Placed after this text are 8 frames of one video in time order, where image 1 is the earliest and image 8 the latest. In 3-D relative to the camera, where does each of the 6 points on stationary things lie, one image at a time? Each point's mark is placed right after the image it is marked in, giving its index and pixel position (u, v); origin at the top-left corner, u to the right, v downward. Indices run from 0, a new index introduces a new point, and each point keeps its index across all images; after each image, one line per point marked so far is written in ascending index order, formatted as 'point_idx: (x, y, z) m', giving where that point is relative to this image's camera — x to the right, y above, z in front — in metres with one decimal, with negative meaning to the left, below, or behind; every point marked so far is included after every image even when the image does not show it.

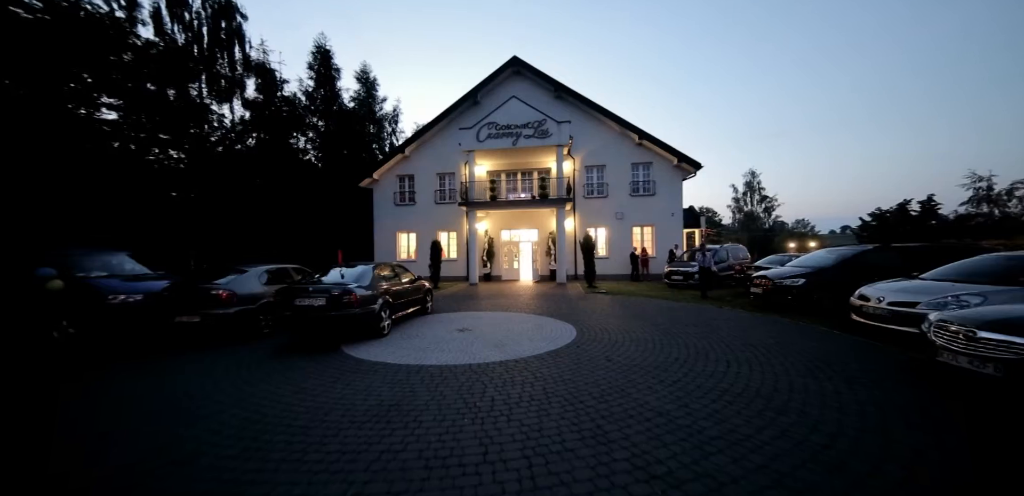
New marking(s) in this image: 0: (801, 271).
0: (+7.2, -0.6, +8.3) m
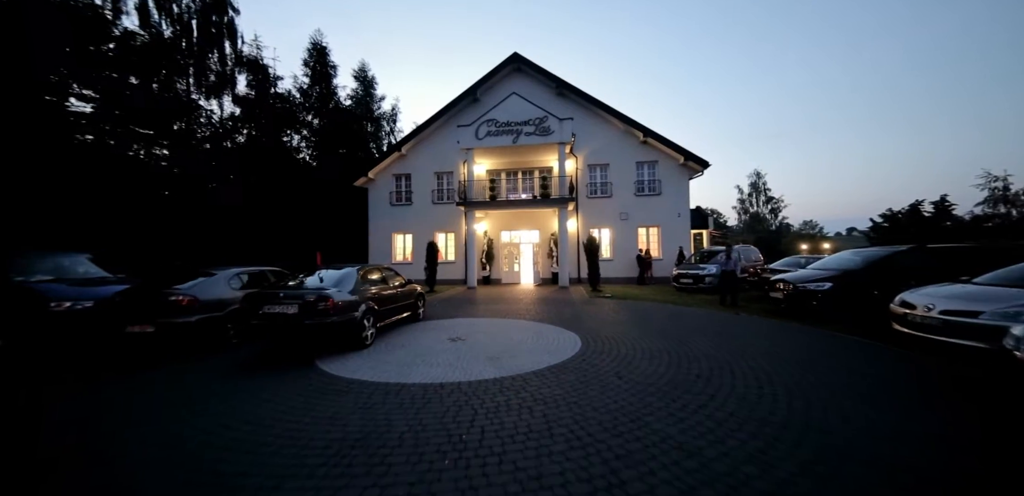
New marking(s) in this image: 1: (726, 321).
0: (+7.2, -0.6, +7.6) m
1: (+5.6, -2.0, +8.8) m
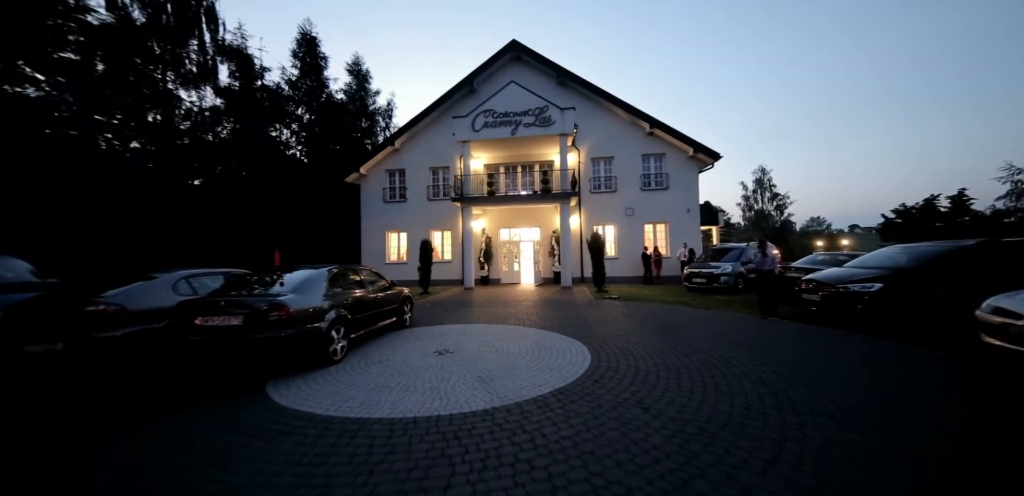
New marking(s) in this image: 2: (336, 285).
0: (+7.1, -0.5, +6.6) m
1: (+5.6, -1.9, +7.8) m
2: (-3.1, -0.6, +5.7) m
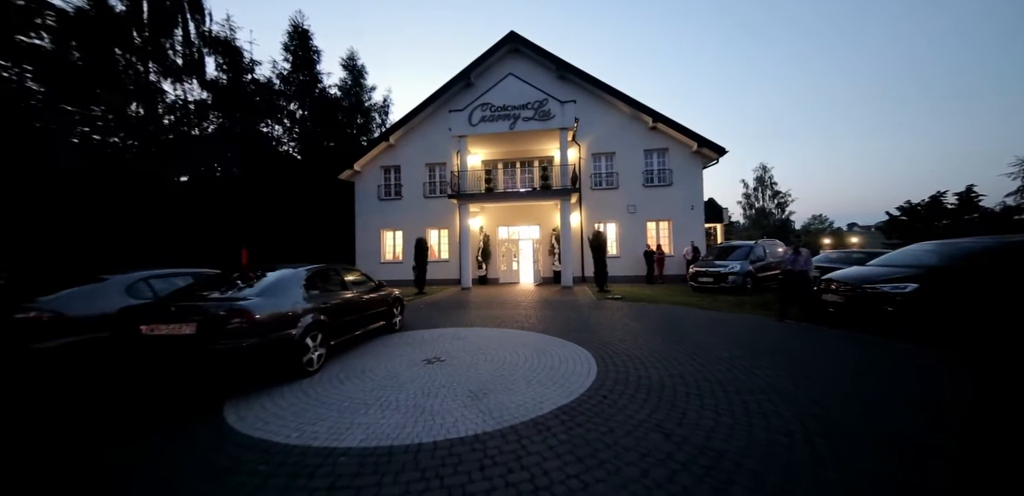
0: (+7.1, -0.4, +6.1) m
1: (+5.5, -1.8, +7.3) m
2: (-3.1, -0.6, +5.2) m
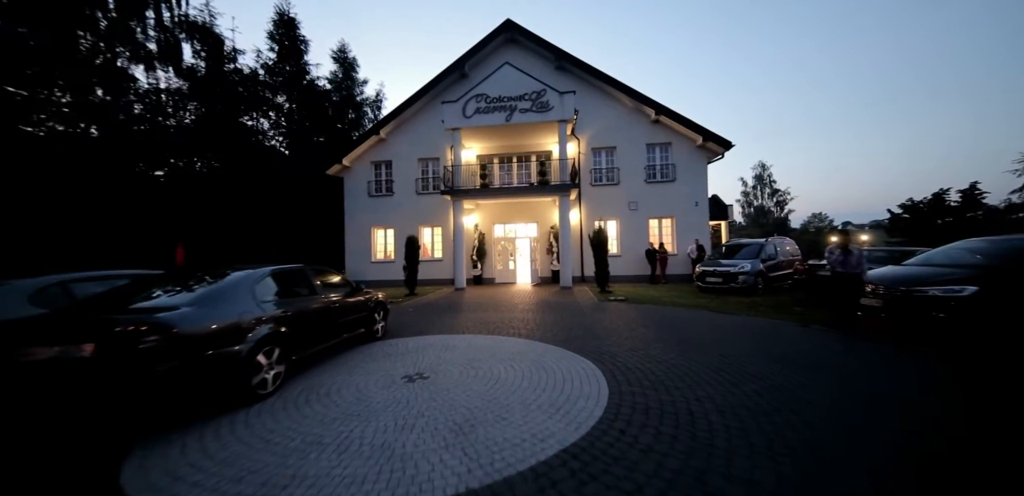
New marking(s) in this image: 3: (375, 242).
0: (+7.0, -0.4, +5.4) m
1: (+5.5, -1.8, +6.5) m
2: (-3.2, -0.6, +4.4) m
3: (-7.5, +0.4, +18.3) m
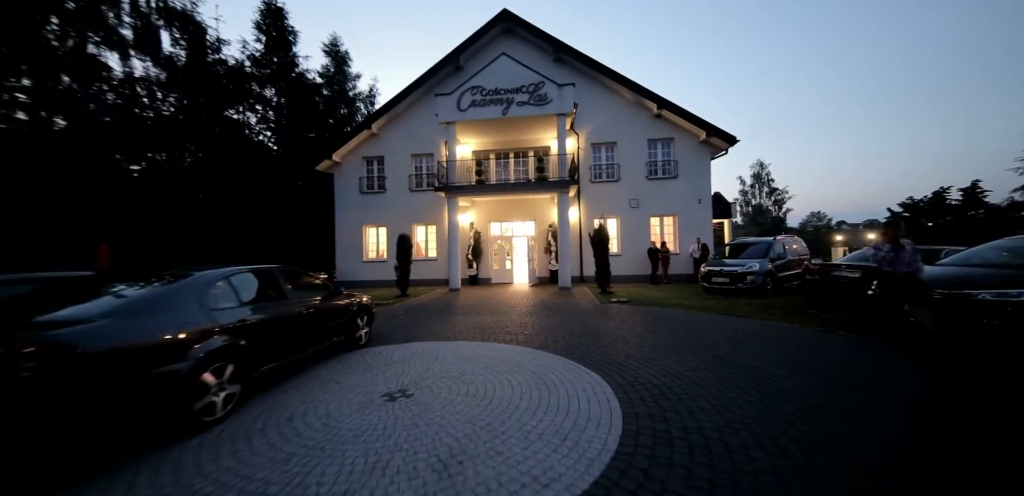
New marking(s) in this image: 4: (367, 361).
0: (+6.9, -0.4, +4.9) m
1: (+5.4, -1.7, +6.0) m
2: (-3.2, -0.6, +3.8) m
3: (-7.7, +0.4, +17.7) m
4: (-2.2, -1.7, +5.2) m
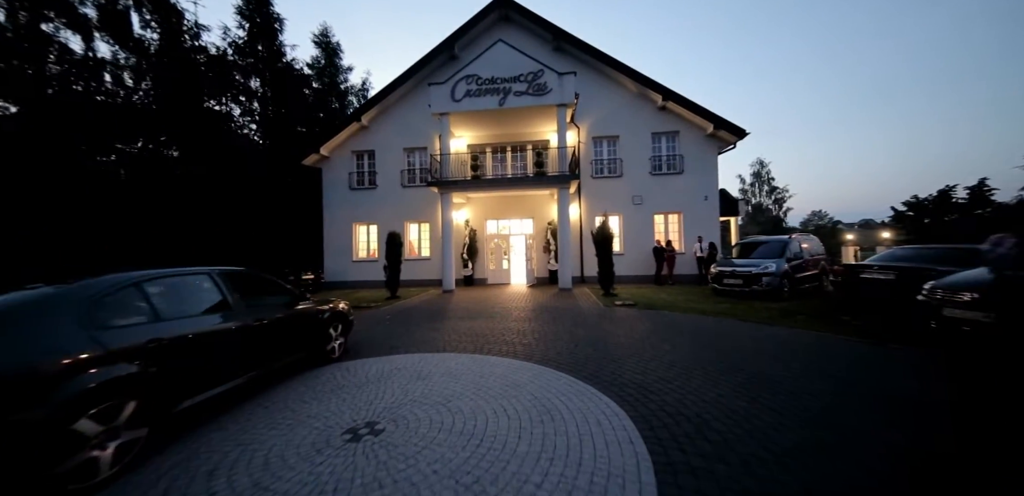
0: (+6.9, -0.4, +4.1) m
1: (+5.3, -1.7, +5.3) m
2: (-3.2, -0.5, +2.9) m
3: (-7.8, +0.5, +16.8) m
4: (-2.3, -1.7, +4.3) m
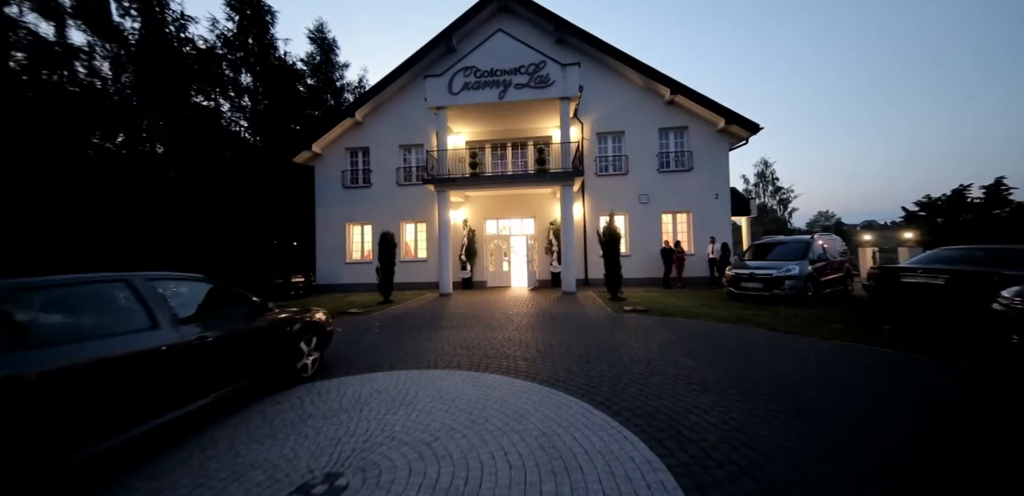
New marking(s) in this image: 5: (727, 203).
0: (+6.9, -0.4, +3.4) m
1: (+5.4, -1.7, +4.5) m
2: (-3.2, -0.5, +2.2) m
3: (-7.8, +0.4, +16.1) m
4: (-2.3, -1.7, +3.6) m
5: (+9.0, +1.9, +14.1) m
